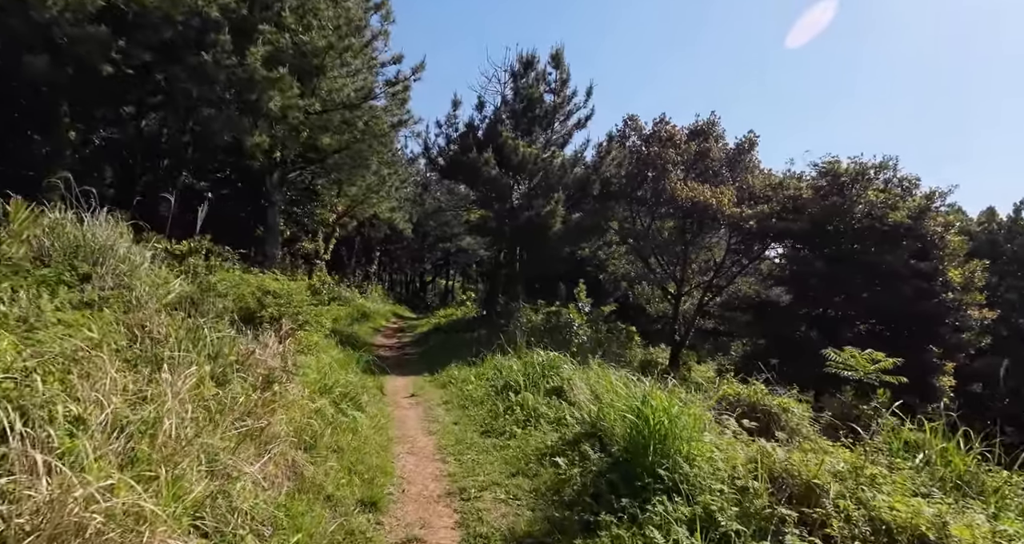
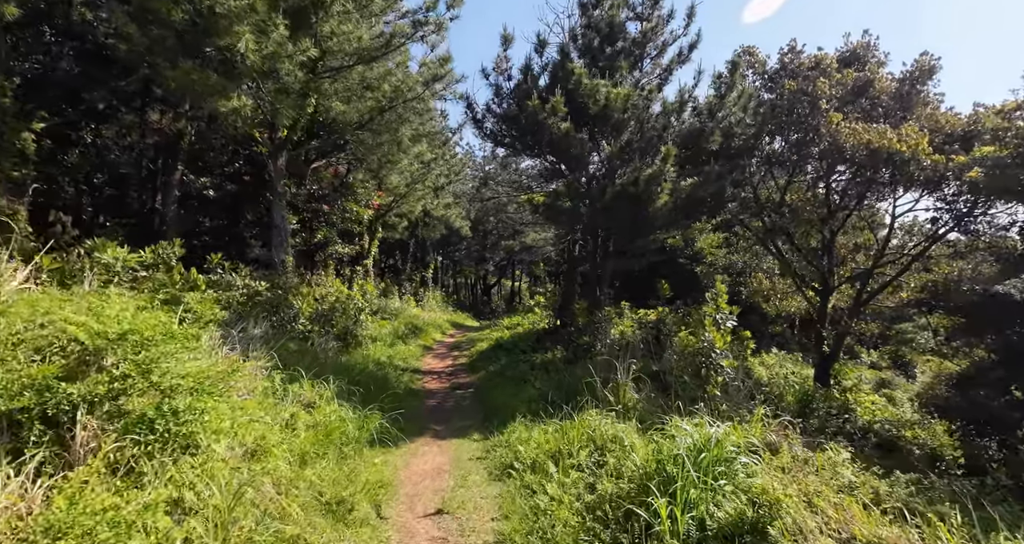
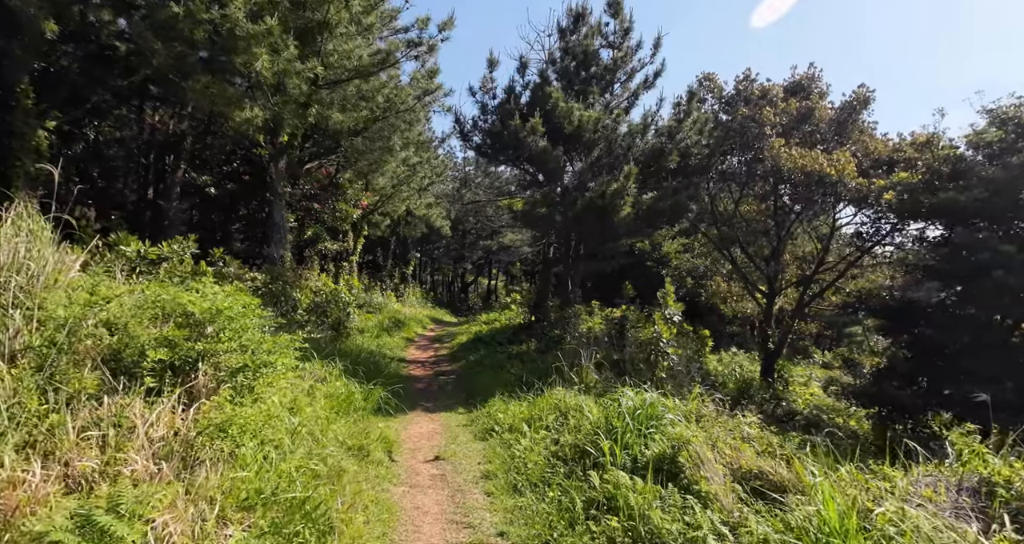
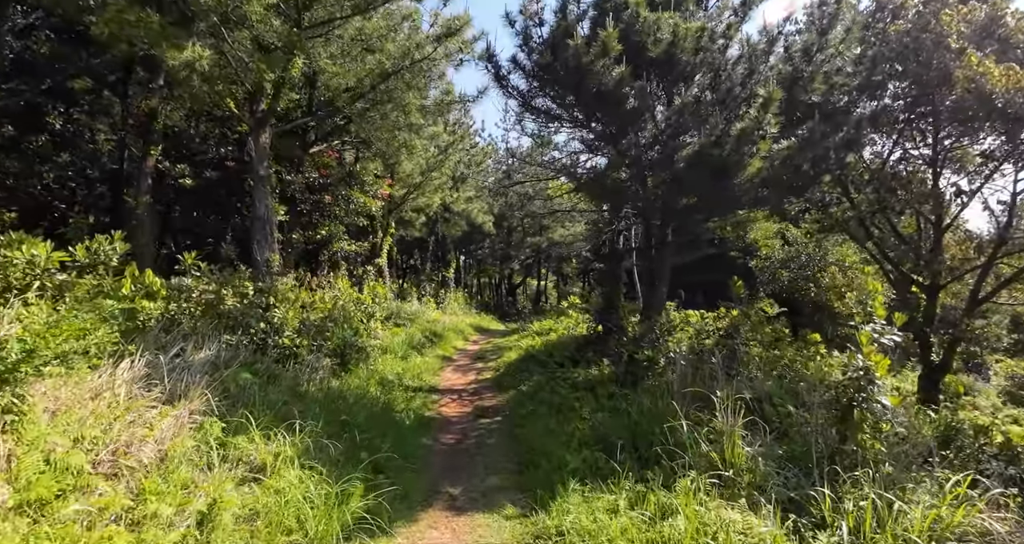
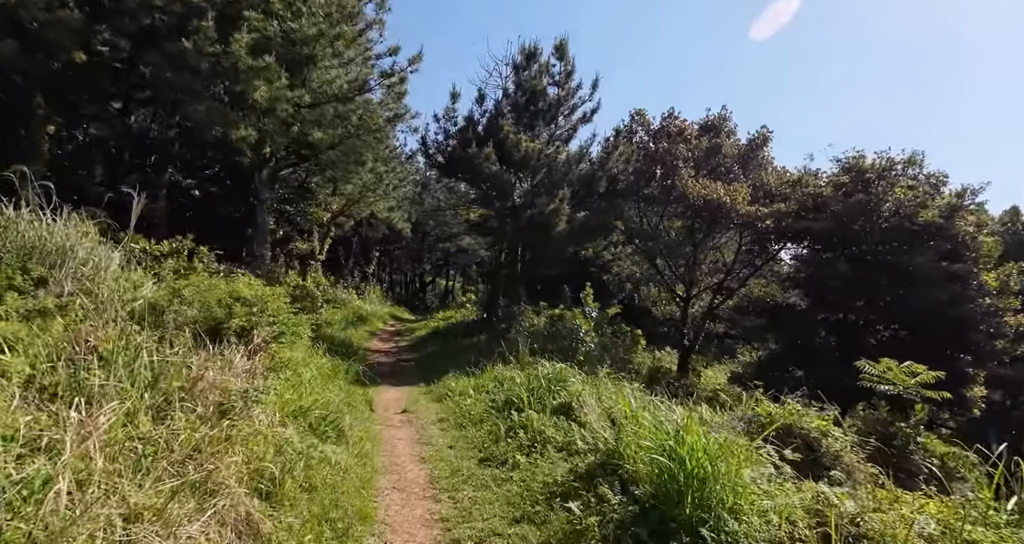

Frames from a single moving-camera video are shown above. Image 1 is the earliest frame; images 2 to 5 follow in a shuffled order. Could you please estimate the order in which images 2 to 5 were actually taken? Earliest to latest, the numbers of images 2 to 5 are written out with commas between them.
5, 3, 2, 4
